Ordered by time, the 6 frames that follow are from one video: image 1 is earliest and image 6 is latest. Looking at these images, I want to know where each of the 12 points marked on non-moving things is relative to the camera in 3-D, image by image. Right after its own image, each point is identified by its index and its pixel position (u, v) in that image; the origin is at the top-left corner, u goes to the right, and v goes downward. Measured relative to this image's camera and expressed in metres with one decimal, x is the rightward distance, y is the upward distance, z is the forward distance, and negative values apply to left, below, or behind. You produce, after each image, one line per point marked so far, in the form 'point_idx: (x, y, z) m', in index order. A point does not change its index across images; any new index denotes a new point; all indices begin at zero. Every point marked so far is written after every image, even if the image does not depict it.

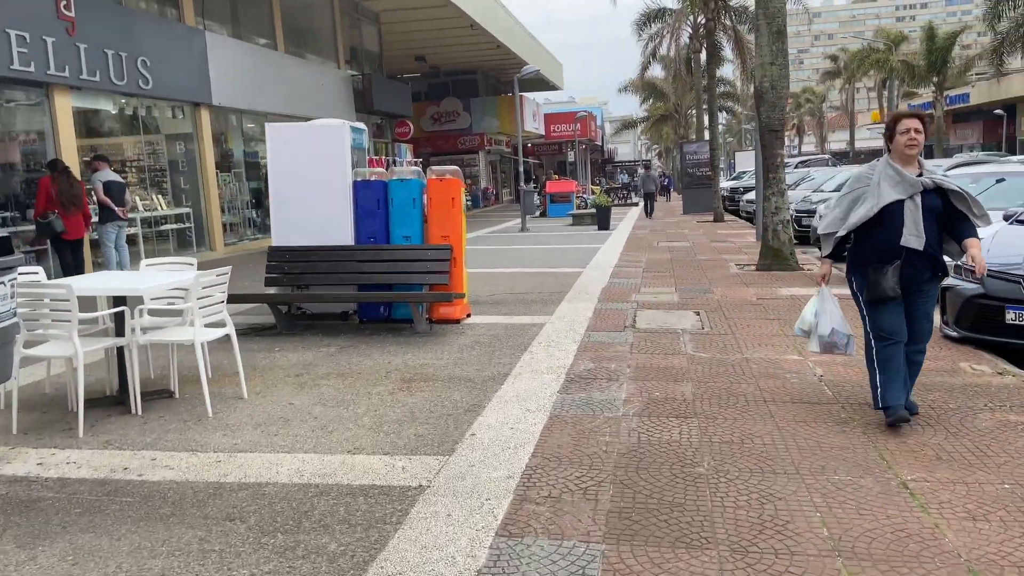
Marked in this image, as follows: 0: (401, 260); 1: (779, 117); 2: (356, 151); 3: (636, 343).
0: (-1.1, +0.3, +7.6) m
1: (+3.8, +2.5, +11.4) m
2: (-1.6, +1.4, +8.1) m
3: (+1.1, -0.5, +6.7) m
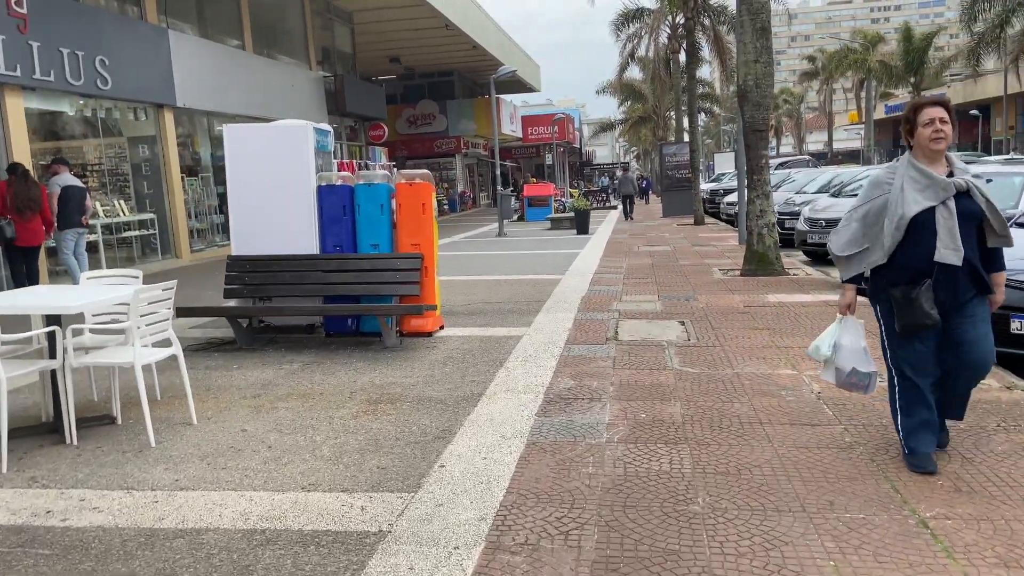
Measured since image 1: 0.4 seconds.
0: (-1.3, +0.2, +7.2) m
1: (+3.5, +2.4, +11.1) m
2: (-1.9, +1.3, +7.7) m
3: (+0.9, -0.5, +6.3) m
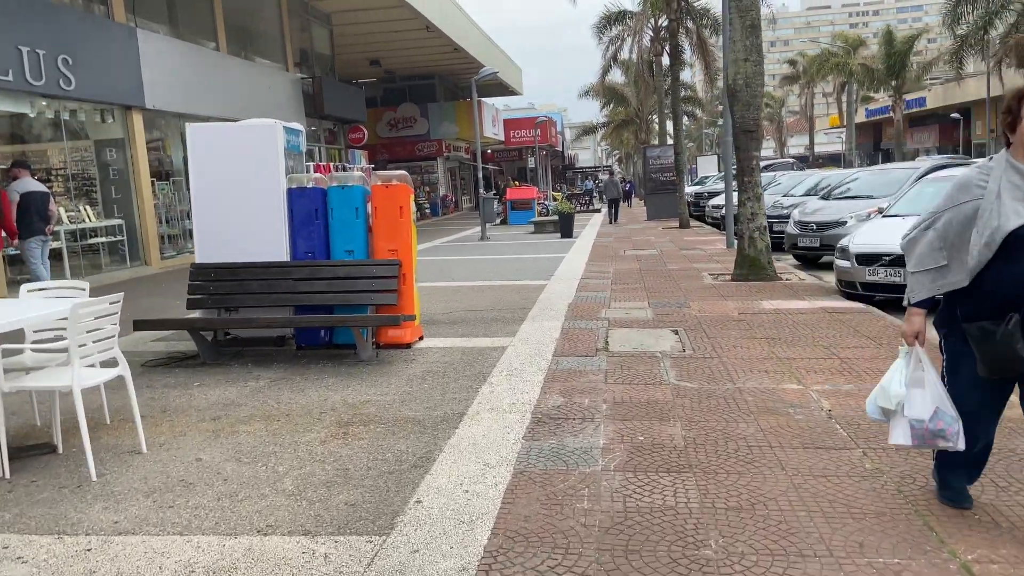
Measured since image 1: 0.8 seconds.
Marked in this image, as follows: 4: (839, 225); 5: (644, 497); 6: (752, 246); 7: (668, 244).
0: (-1.4, +0.1, +6.7) m
1: (+3.3, +2.3, +10.7) m
2: (-2.0, +1.2, +7.2) m
3: (+0.7, -0.6, +5.8) m
4: (+5.2, +1.0, +12.7) m
5: (+0.6, -0.9, +3.5) m
6: (+3.3, +0.6, +10.8) m
7: (+3.4, +1.0, +17.2) m
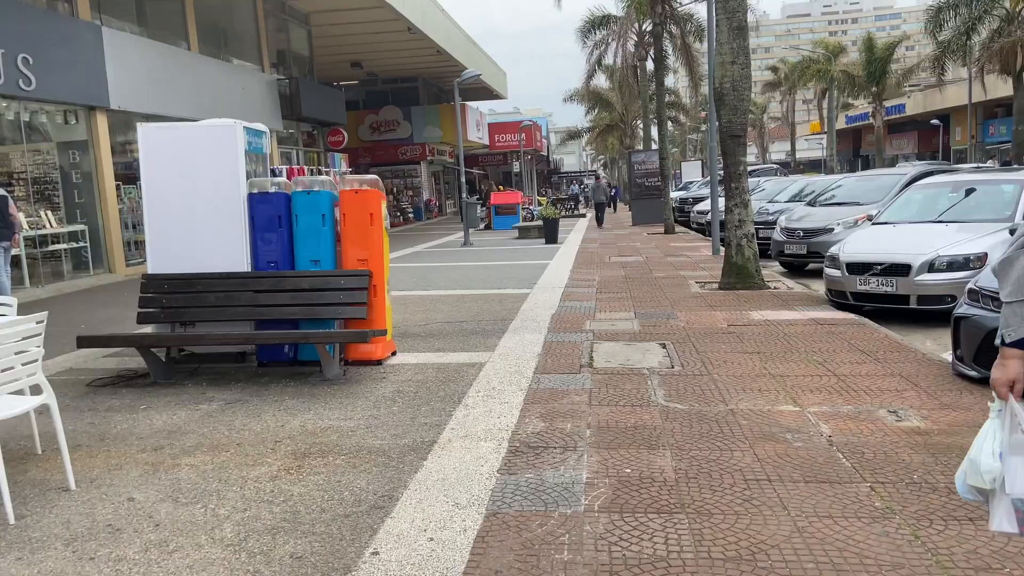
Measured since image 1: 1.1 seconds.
0: (-1.6, 0.0, +6.2) m
1: (+3.0, +2.2, +10.4) m
2: (-2.2, +1.1, +6.8) m
3: (+0.6, -0.7, +5.4) m
4: (+4.9, +0.9, +12.4) m
5: (+0.5, -1.0, +3.1) m
6: (+3.0, +0.5, +10.5) m
7: (+3.0, +0.8, +16.9) m
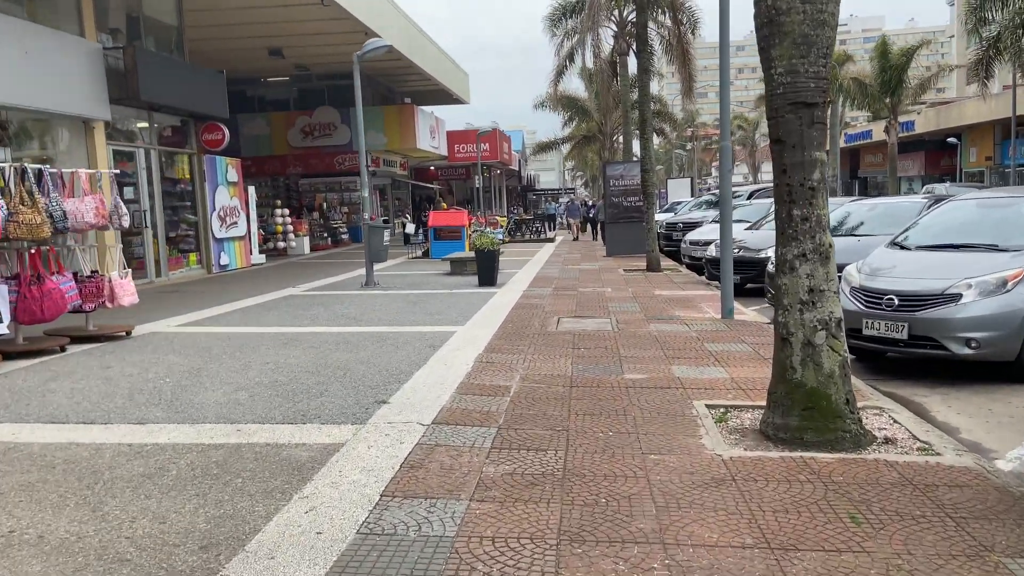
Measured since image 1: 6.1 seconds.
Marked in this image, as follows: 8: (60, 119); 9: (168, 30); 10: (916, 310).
0: (-2.8, -0.8, +0.4) m
1: (+1.8, +1.3, +4.7) m
2: (-3.3, +0.4, +0.9) m
3: (-0.6, -1.5, -0.4) m
4: (+3.7, -0.1, +6.7) m
5: (-0.6, -1.7, -2.7) m
6: (+1.8, -0.5, +4.7) m
7: (+1.6, -0.2, +11.2) m
8: (-7.8, +3.0, +13.6) m
9: (-7.6, +5.8, +17.4) m
10: (+3.5, -0.2, +6.8) m
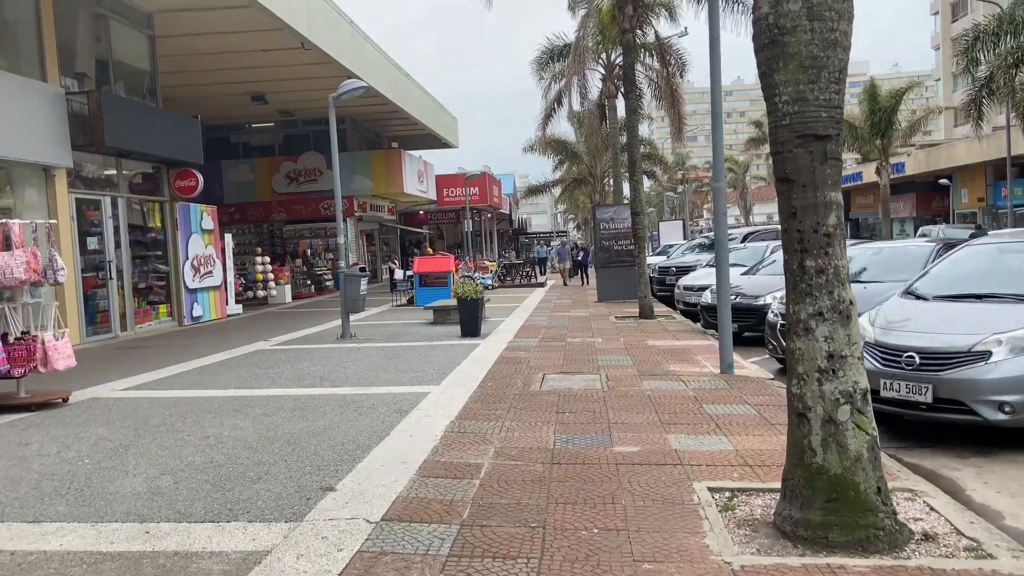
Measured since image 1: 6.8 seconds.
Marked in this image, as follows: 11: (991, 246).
0: (-2.9, -0.9, -0.4) m
1: (+1.6, +1.0, +4.0) m
2: (-3.5, +0.2, +0.2) m
3: (-0.7, -1.6, -1.2) m
4: (+3.5, -0.5, +5.9) m
5: (-0.7, -1.7, -3.5) m
6: (+1.6, -0.8, +3.9) m
7: (+1.4, -0.9, +10.4) m
8: (-8.1, +2.0, +12.9) m
9: (-8.0, +4.6, +16.9) m
10: (+3.3, -0.6, +6.0) m
11: (+4.7, +0.4, +7.8) m
